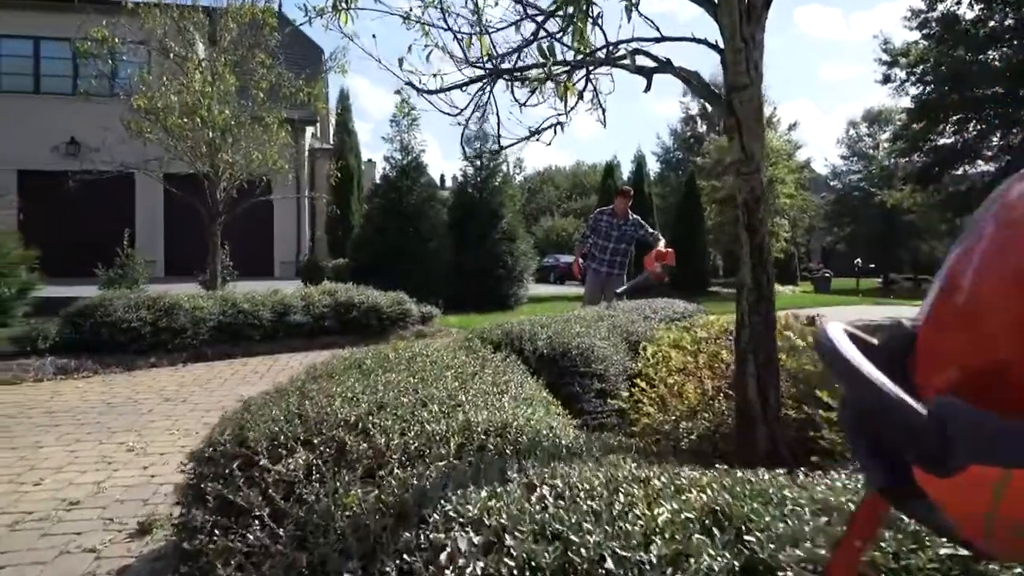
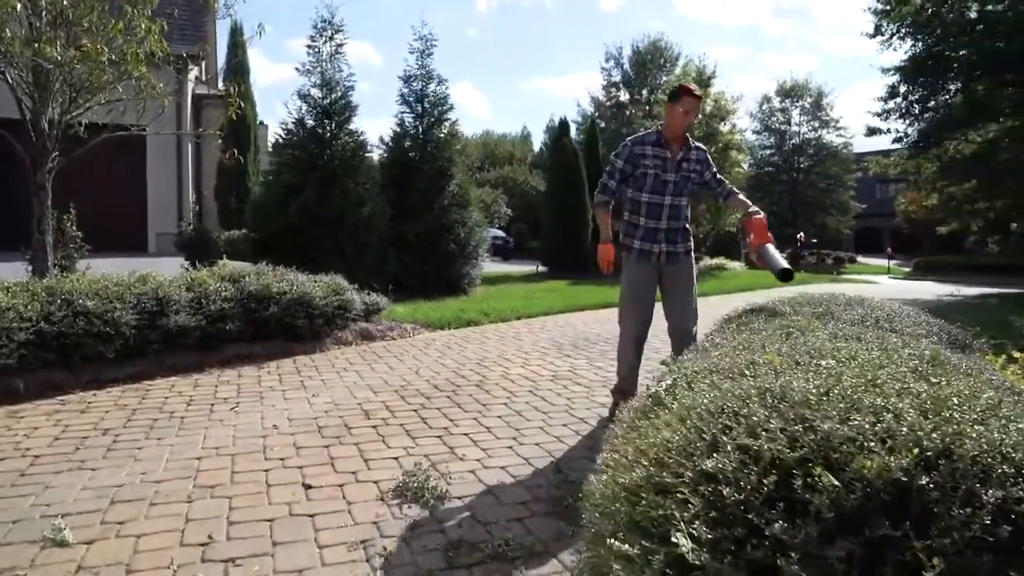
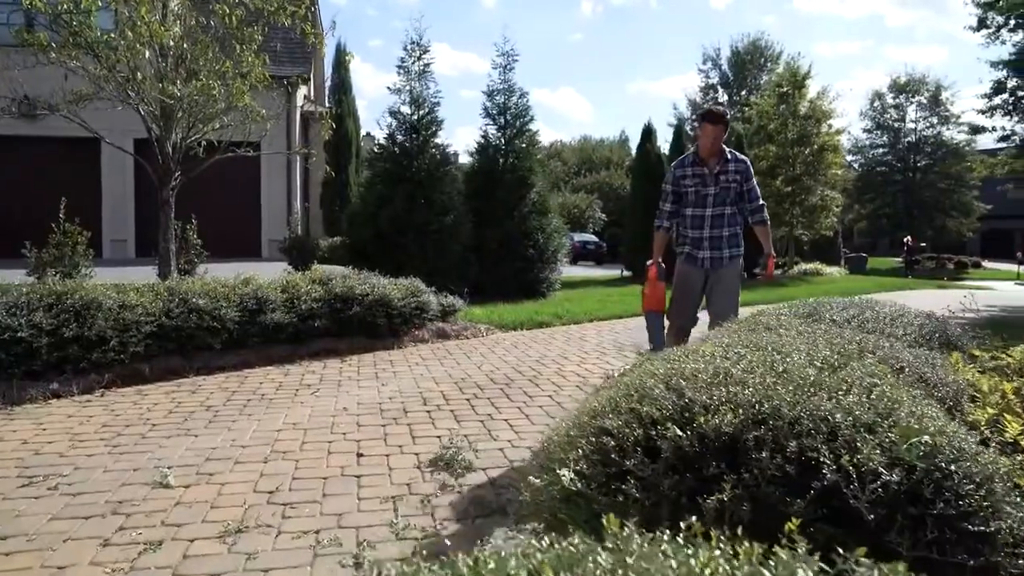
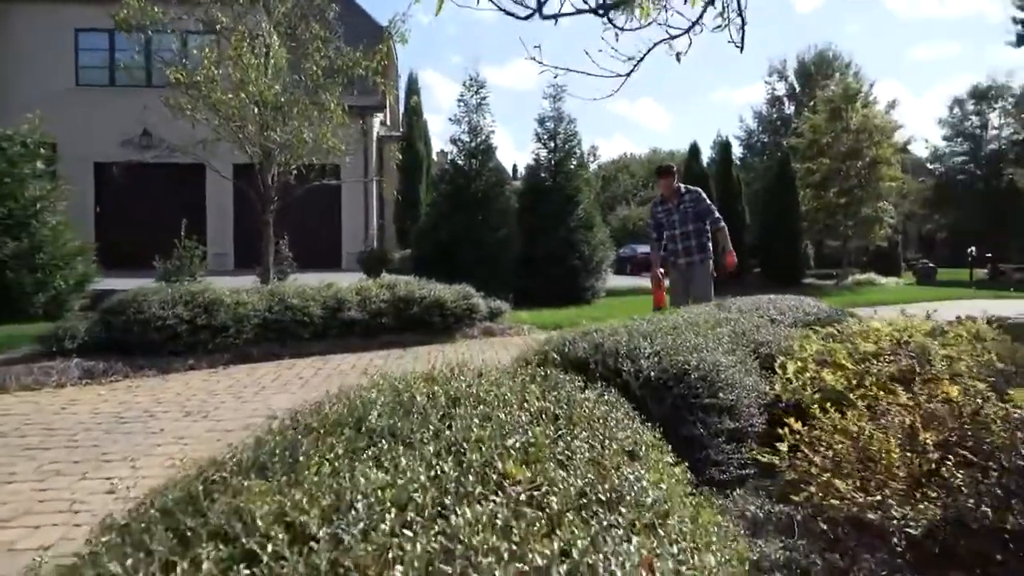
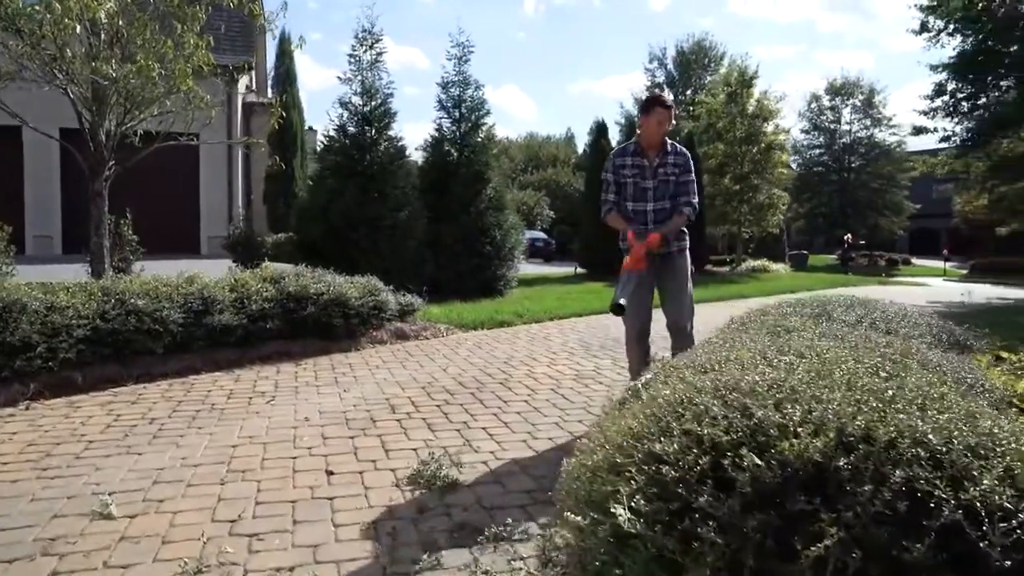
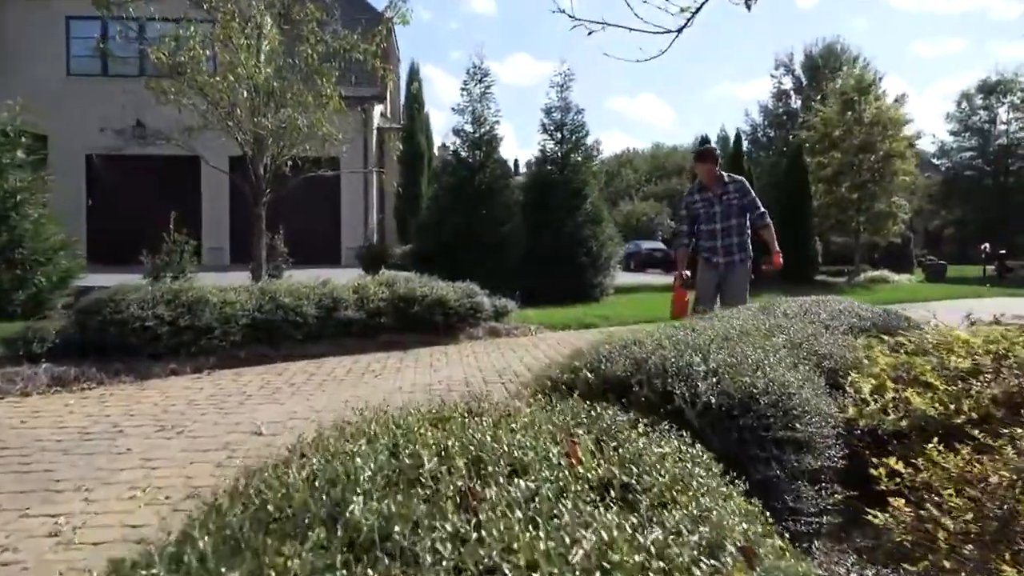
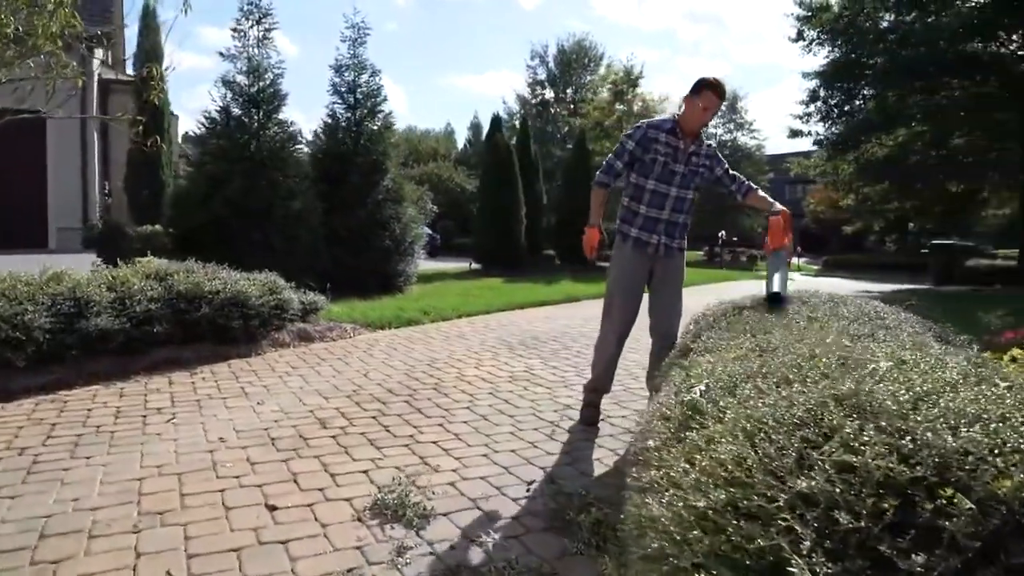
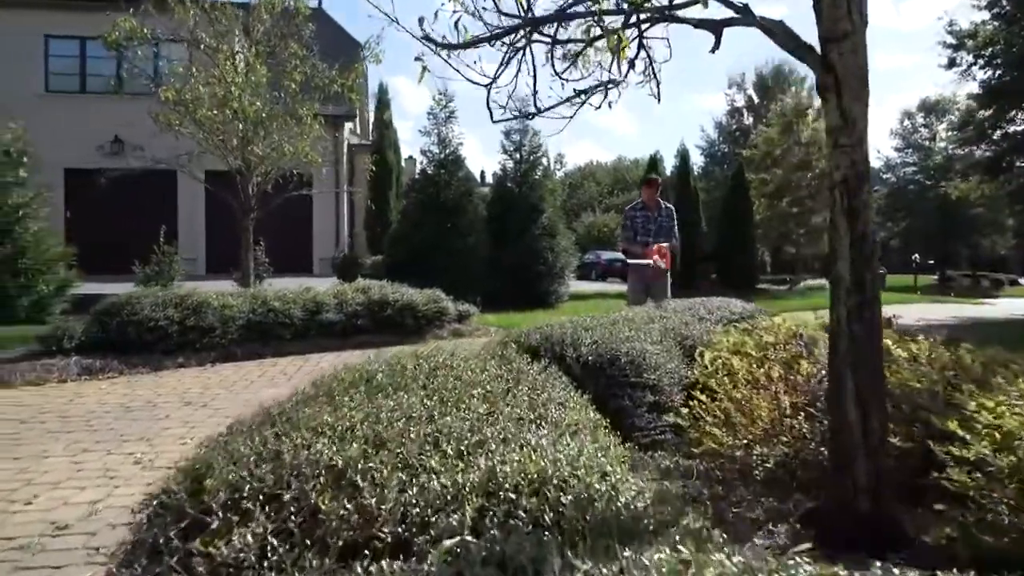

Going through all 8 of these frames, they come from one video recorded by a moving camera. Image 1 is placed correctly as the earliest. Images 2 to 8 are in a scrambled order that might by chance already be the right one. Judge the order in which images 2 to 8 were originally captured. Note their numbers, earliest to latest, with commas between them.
8, 4, 6, 3, 5, 2, 7
